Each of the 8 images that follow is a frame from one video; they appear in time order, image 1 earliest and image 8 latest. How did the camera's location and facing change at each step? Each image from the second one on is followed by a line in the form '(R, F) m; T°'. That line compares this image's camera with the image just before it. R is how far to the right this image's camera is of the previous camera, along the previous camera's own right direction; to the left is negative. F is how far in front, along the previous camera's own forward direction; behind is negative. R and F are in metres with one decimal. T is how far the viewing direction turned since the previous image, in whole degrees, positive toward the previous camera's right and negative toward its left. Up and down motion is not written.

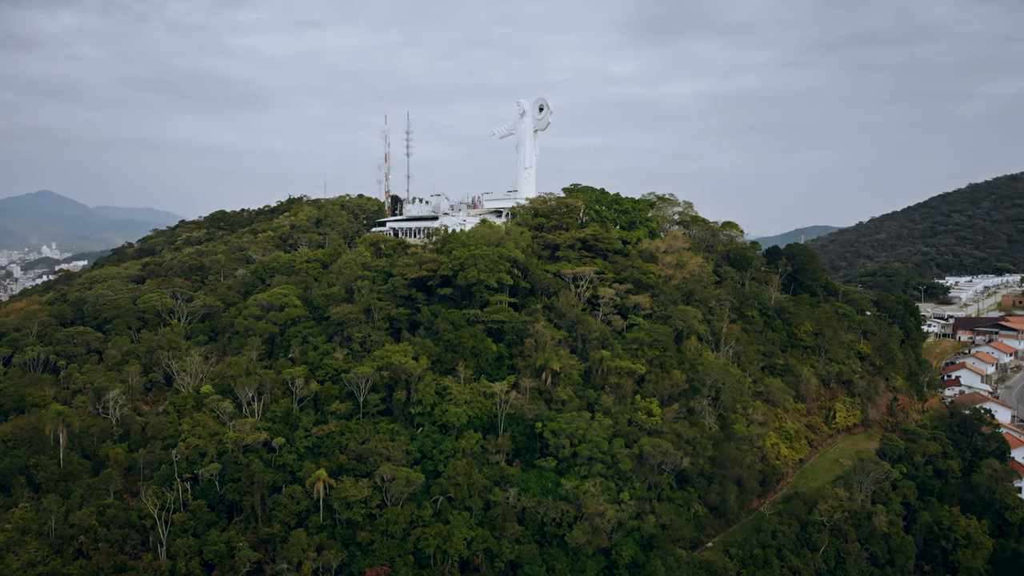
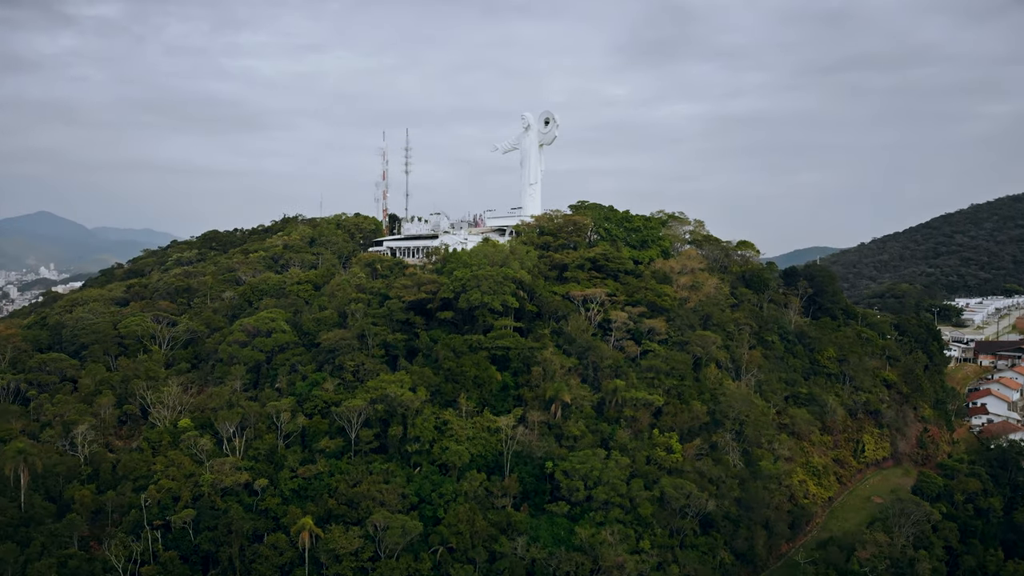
(-0.5, +4.0) m; 0°
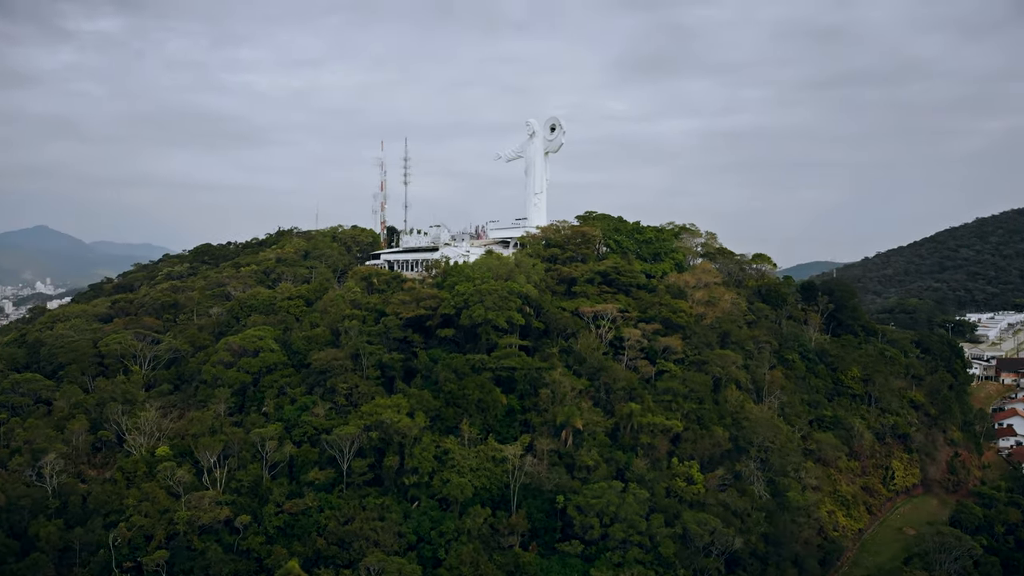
(-0.4, +3.4) m; 0°
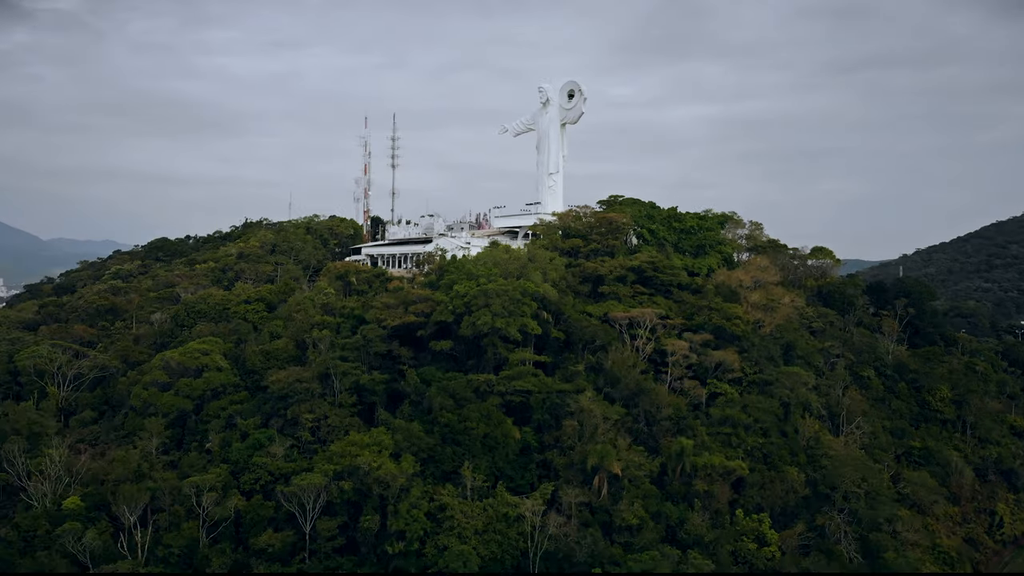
(-1.0, +9.9) m; 0°
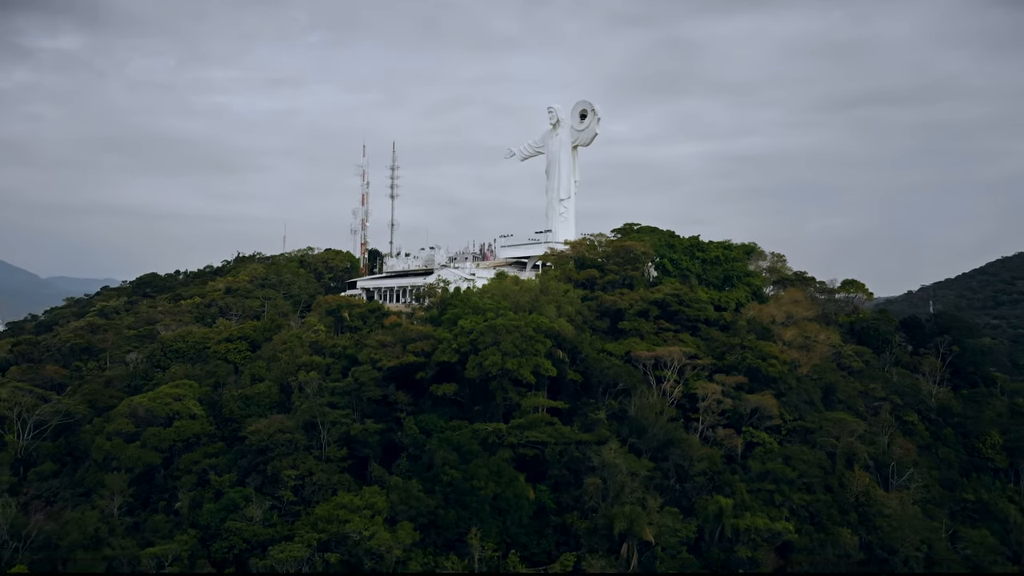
(-0.6, +3.9) m; 0°
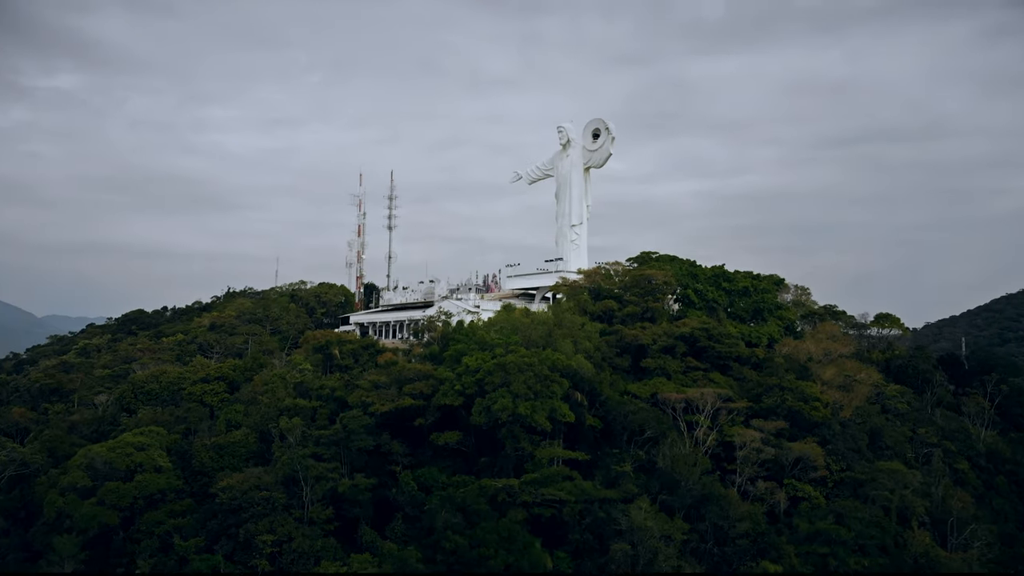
(-0.5, +3.7) m; 0°
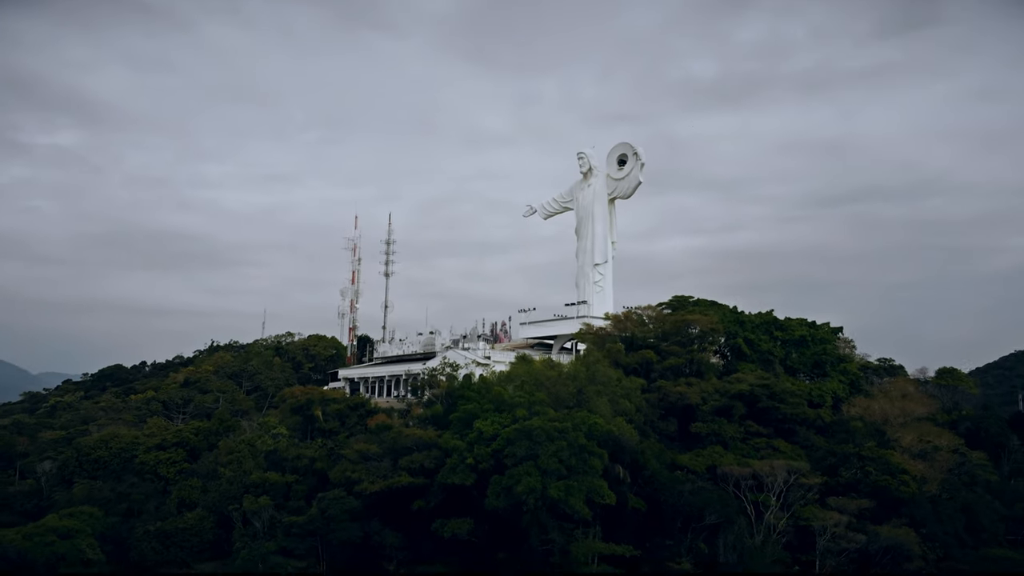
(-0.8, +5.4) m; 0°
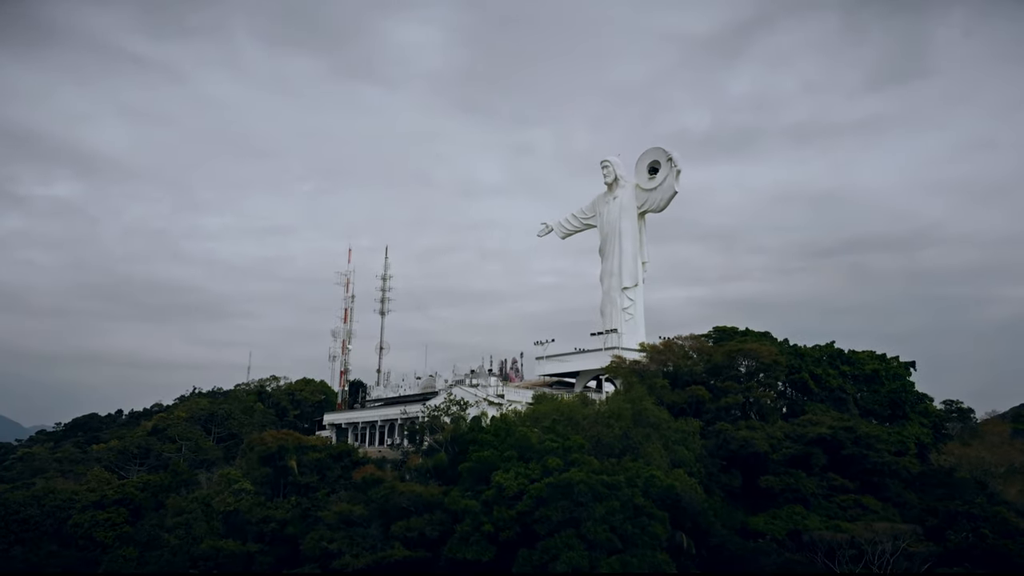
(-0.7, +4.9) m; 0°
